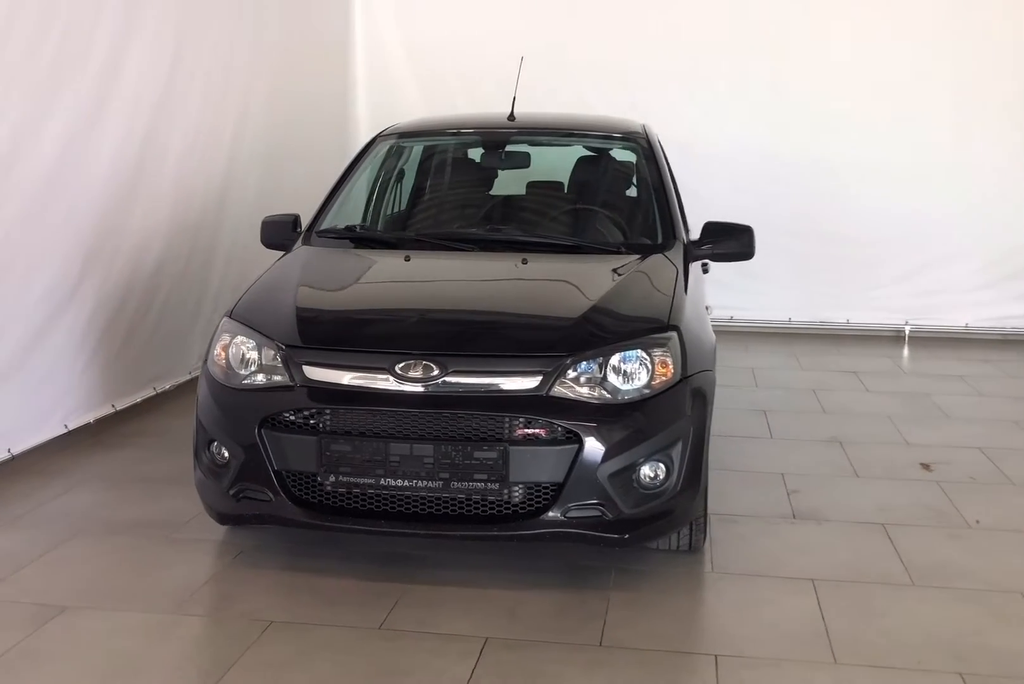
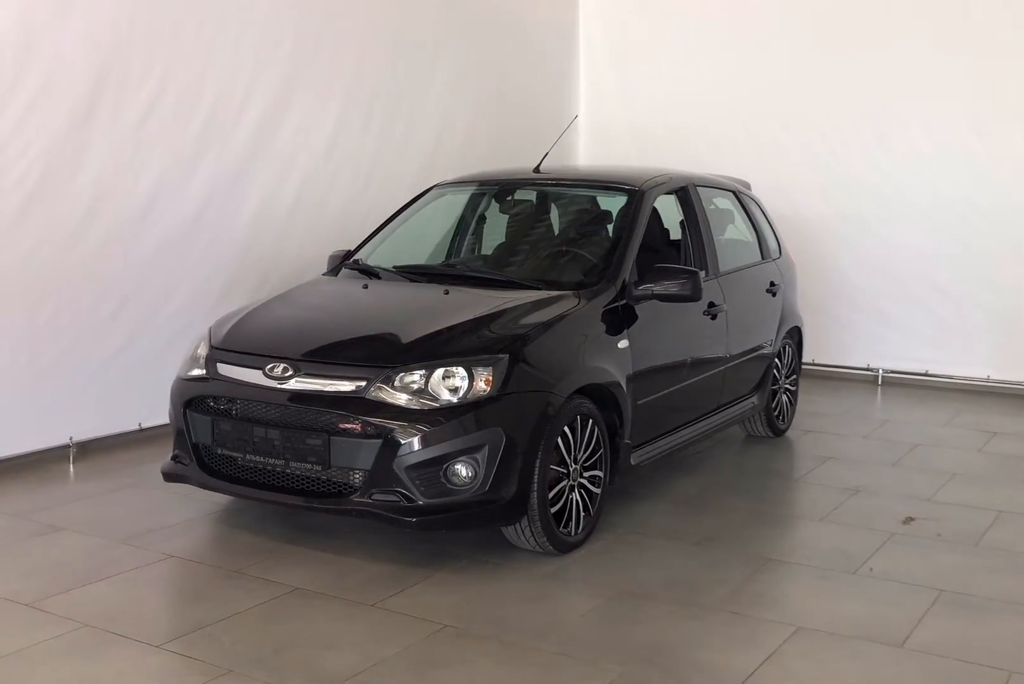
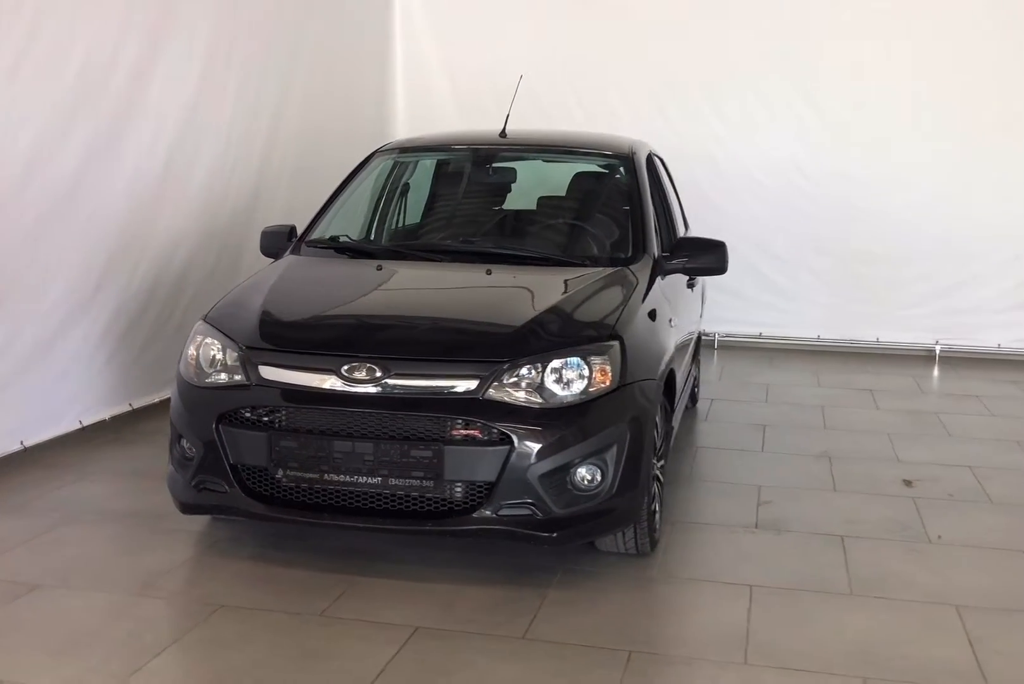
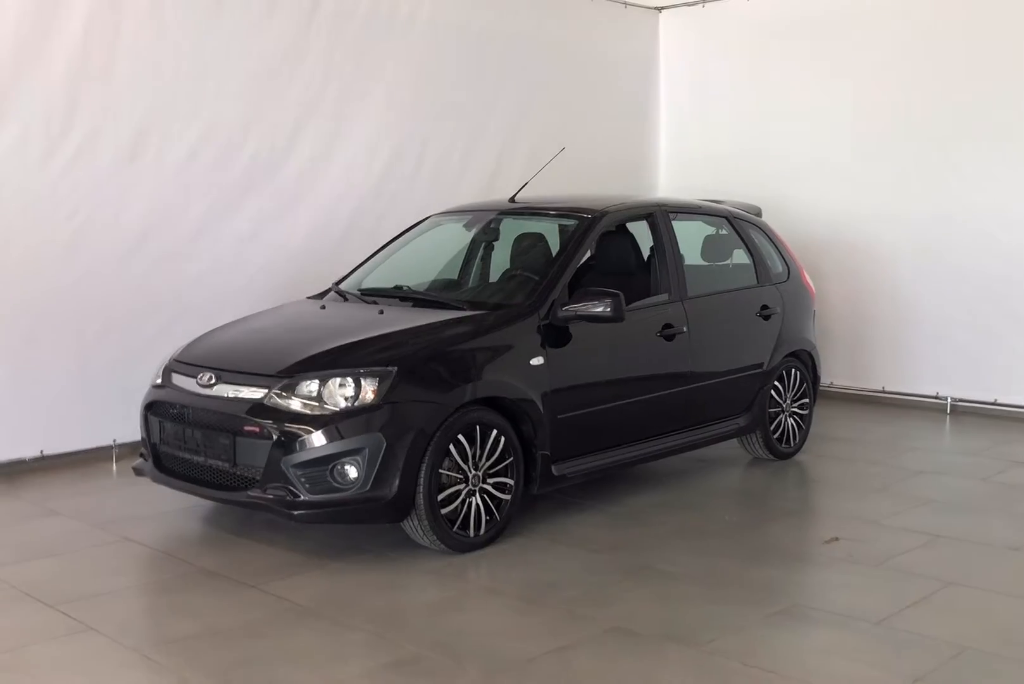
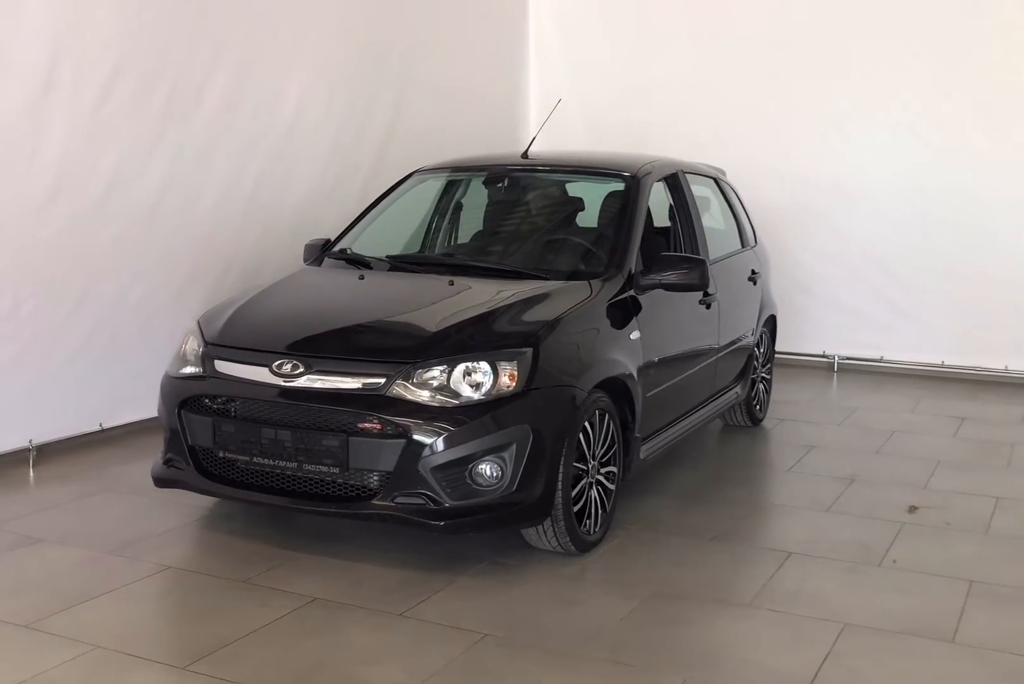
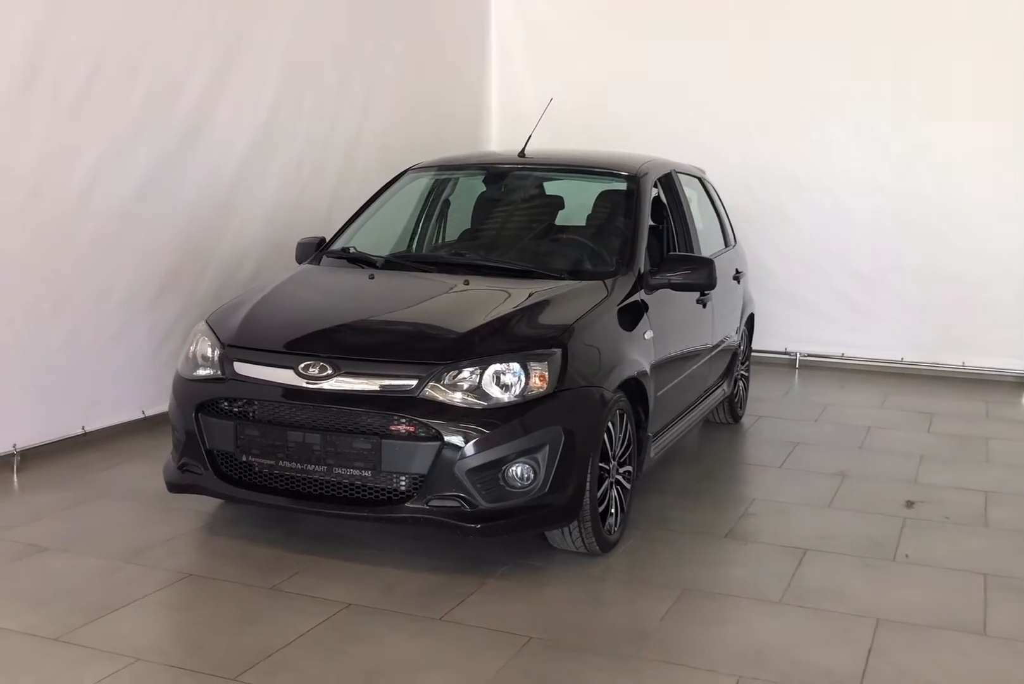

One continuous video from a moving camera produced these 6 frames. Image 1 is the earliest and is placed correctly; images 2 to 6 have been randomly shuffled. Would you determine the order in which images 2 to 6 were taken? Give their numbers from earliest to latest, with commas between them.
3, 6, 5, 2, 4
